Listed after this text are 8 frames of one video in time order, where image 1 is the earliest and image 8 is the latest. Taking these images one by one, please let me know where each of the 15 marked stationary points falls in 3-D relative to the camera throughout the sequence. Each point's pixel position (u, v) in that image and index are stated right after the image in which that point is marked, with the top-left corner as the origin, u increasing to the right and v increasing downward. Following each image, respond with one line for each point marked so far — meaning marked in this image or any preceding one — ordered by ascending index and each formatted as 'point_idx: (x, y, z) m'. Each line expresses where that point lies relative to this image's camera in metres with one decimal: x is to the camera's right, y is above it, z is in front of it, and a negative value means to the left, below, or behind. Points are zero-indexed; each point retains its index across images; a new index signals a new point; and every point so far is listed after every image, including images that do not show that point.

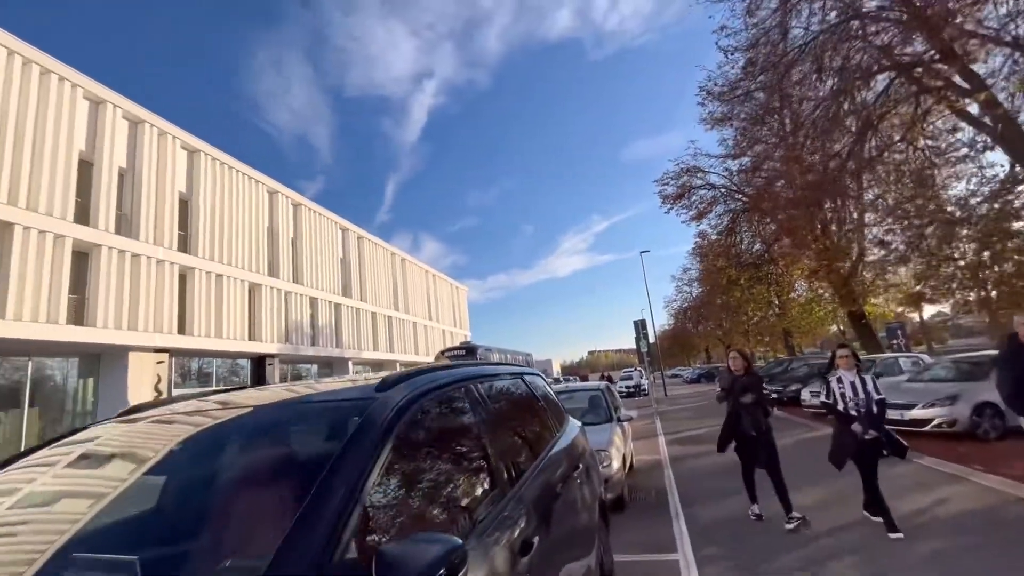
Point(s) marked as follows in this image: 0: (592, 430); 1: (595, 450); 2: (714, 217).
0: (+1.1, -1.9, +7.2) m
1: (+1.0, -1.9, +6.5) m
2: (+7.2, +2.5, +19.0) m
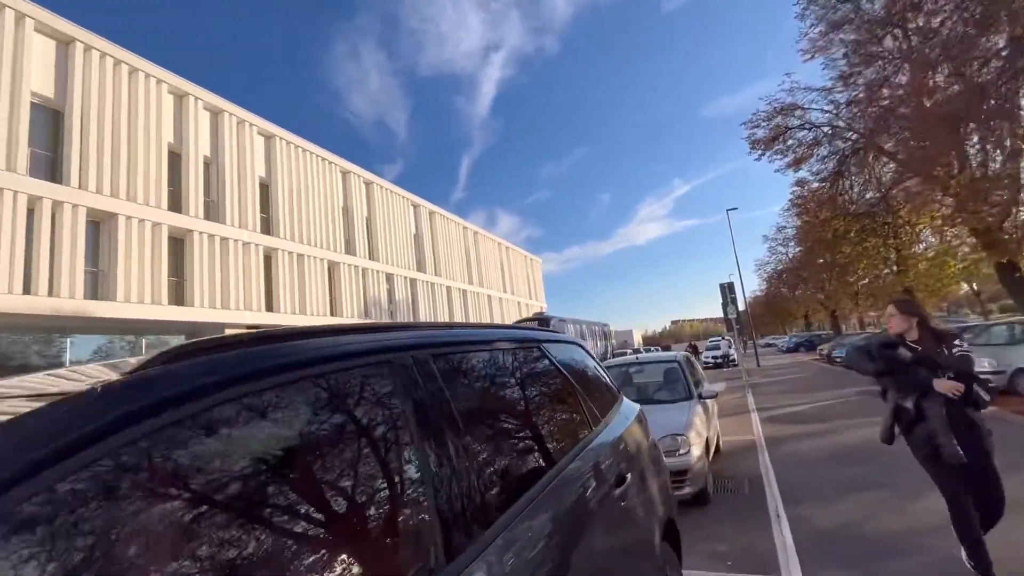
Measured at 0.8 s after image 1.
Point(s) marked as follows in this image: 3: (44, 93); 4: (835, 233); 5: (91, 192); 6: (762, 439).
0: (+1.7, -1.3, +6.0) m
1: (+1.6, -1.4, +5.4) m
2: (+9.4, +3.9, +16.6) m
3: (-15.4, +6.4, +18.4) m
4: (+10.8, +1.8, +18.2) m
5: (-14.3, +3.2, +18.7) m
6: (+3.9, -2.3, +8.4) m
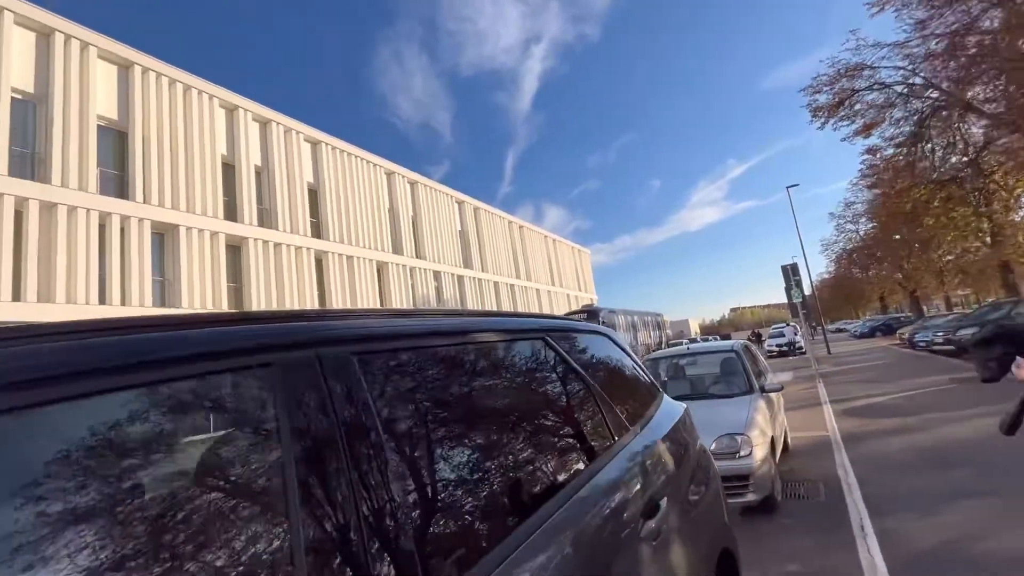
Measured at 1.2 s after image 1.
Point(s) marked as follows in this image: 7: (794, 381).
0: (+2.1, -1.1, +5.3) m
1: (+1.9, -1.3, +4.7) m
2: (+10.5, +4.5, +15.1) m
3: (-14.1, +6.0, +19.2) m
4: (+12.1, +2.5, +16.6) m
5: (-12.8, +2.9, +19.5) m
6: (+4.5, -2.0, +7.5) m
7: (+7.9, -2.6, +15.4) m
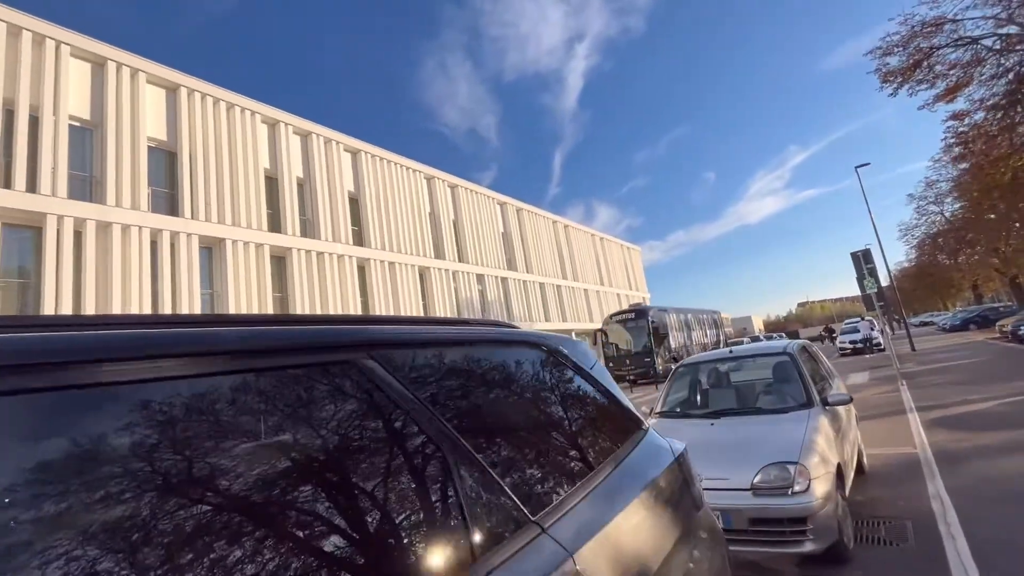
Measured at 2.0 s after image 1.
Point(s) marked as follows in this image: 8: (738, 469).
0: (+2.1, -1.0, +4.2) m
1: (+1.8, -1.2, +3.6) m
2: (+11.2, +4.8, +13.1) m
3: (-12.9, +5.5, +19.8) m
4: (+13.1, +2.9, +14.4) m
5: (-11.4, +2.4, +19.9) m
6: (+4.7, -1.8, +6.1) m
7: (+8.9, -2.4, +13.6) m
8: (+1.5, -1.2, +3.7) m
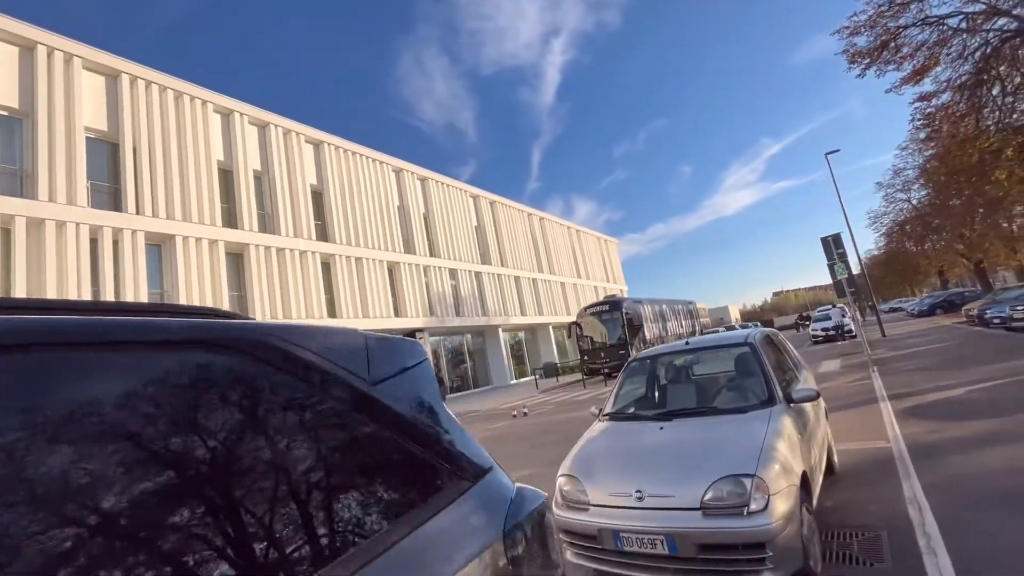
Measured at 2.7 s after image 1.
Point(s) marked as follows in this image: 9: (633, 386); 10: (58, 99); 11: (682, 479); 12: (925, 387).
0: (+1.5, -0.9, +3.7) m
1: (+1.2, -1.0, +3.1) m
2: (+10.2, +5.2, +12.8) m
3: (-14.1, +5.5, +18.6) m
4: (+12.1, +3.4, +14.2) m
5: (-12.6, +2.5, +18.8) m
6: (+4.1, -1.6, +5.6) m
7: (+8.0, -2.0, +13.3) m
8: (+1.0, -1.1, +3.1) m
9: (+1.2, -1.0, +5.5) m
10: (-14.7, +6.2, +17.7) m
11: (+1.0, -1.1, +3.1) m
12: (+6.7, -1.6, +8.8) m
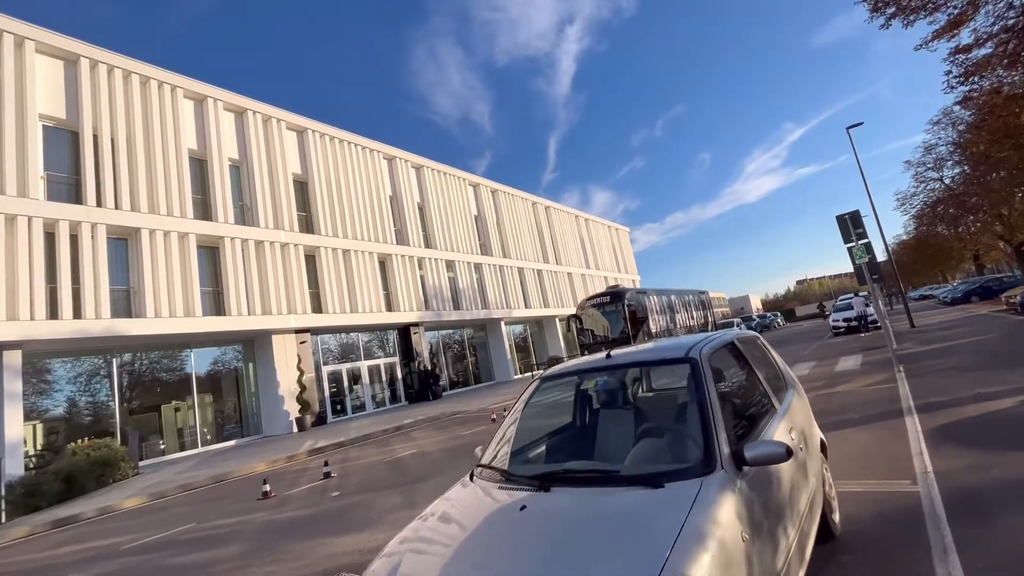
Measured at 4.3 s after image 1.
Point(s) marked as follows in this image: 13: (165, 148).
0: (+0.5, -0.8, +2.1) m
1: (+0.2, -1.0, +1.6) m
2: (+9.5, +5.5, +10.9) m
3: (-14.6, +5.6, +17.5) m
4: (+11.4, +3.7, +12.3) m
5: (-13.1, +2.6, +17.7) m
6: (+3.2, -1.5, +4.0) m
7: (+7.4, -1.7, +11.6) m
8: (0.0, -1.1, +1.6) m
9: (+0.3, -0.9, +4.0) m
10: (-15.3, +6.2, +16.6) m
11: (0.0, -1.0, +1.6) m
12: (+5.9, -1.4, +7.1) m
13: (-12.5, +5.1, +19.8) m
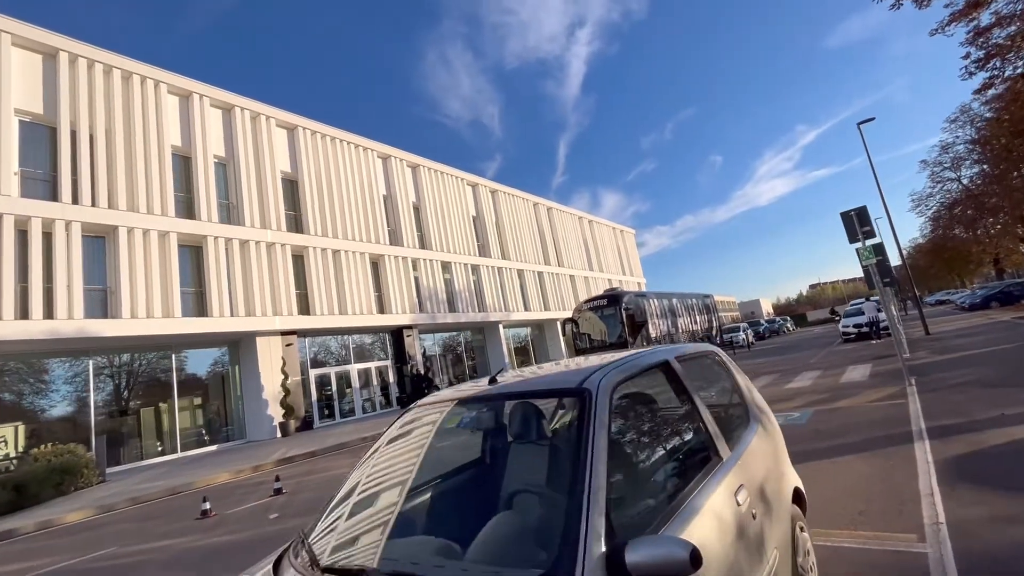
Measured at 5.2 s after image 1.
0: (-0.1, -0.8, +1.3) m
1: (-0.4, -1.0, +0.7) m
2: (+9.0, +5.4, +9.9) m
3: (-15.0, +5.6, +17.0) m
4: (+11.0, +3.6, +11.2) m
5: (-13.4, +2.6, +17.1) m
6: (+2.6, -1.5, +3.1) m
7: (+6.9, -1.8, +10.6) m
8: (-0.7, -1.0, +0.8) m
9: (-0.3, -0.9, +3.1) m
10: (-15.7, +6.3, +16.1) m
11: (-0.7, -1.0, +0.8) m
12: (+5.3, -1.5, +6.2) m
13: (-12.8, +5.1, +19.3) m
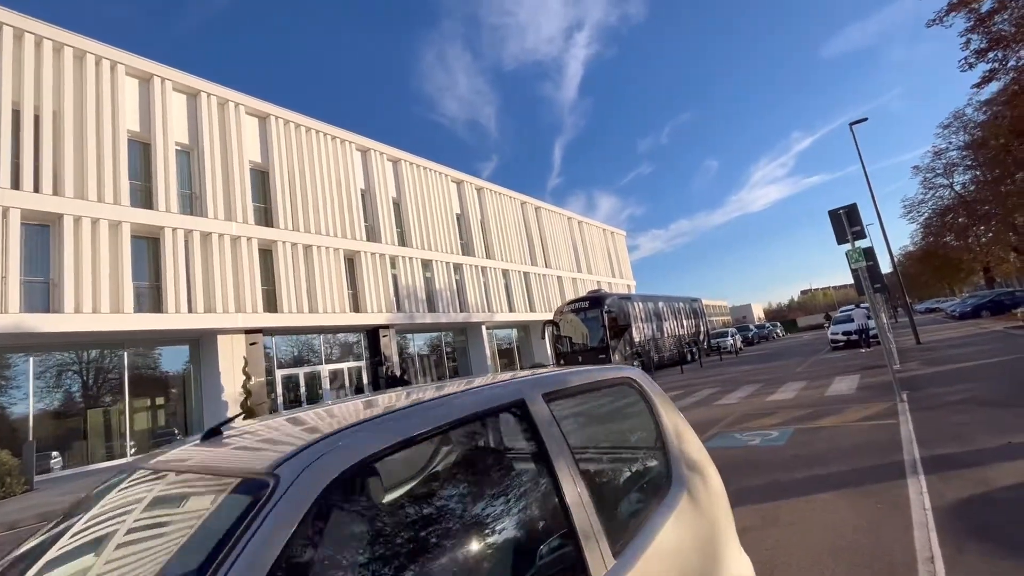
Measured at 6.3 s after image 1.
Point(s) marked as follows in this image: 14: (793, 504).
0: (-0.8, -0.8, +0.3) m
1: (-1.1, -0.9, -0.2) m
2: (+8.4, +5.3, +9.1) m
3: (-15.7, +5.9, +15.9) m
4: (+10.3, +3.4, +10.4) m
5: (-14.2, +2.8, +16.0) m
6: (+1.9, -1.5, +2.2) m
7: (+6.1, -1.9, +9.7) m
8: (-1.3, -1.0, -0.2) m
9: (-1.0, -0.9, +2.2) m
10: (-16.4, +6.5, +15.0) m
11: (-1.3, -1.0, -0.1) m
12: (+4.6, -1.5, +5.3) m
13: (-13.5, +5.3, +18.2) m
14: (+2.3, -1.8, +4.5) m
